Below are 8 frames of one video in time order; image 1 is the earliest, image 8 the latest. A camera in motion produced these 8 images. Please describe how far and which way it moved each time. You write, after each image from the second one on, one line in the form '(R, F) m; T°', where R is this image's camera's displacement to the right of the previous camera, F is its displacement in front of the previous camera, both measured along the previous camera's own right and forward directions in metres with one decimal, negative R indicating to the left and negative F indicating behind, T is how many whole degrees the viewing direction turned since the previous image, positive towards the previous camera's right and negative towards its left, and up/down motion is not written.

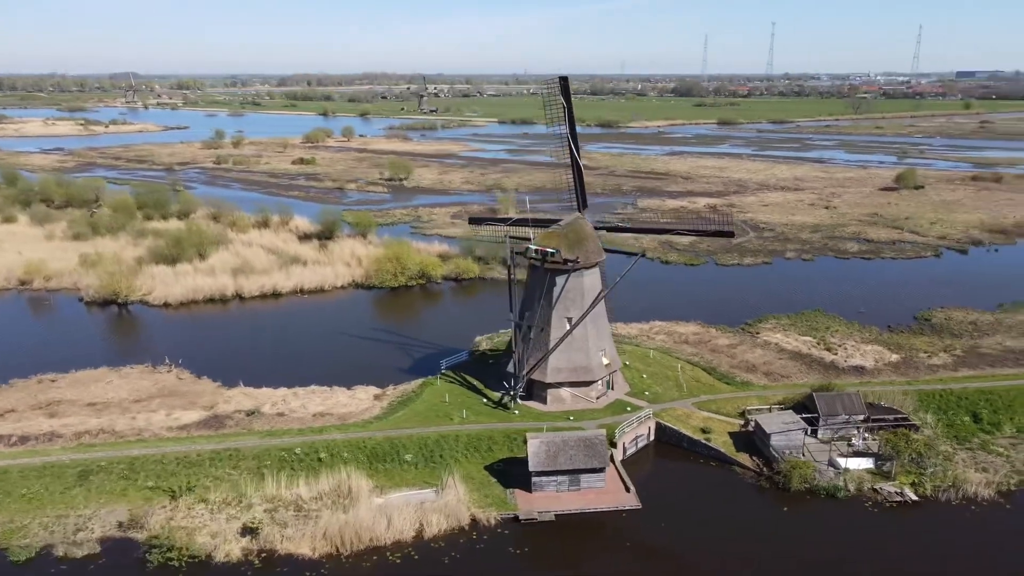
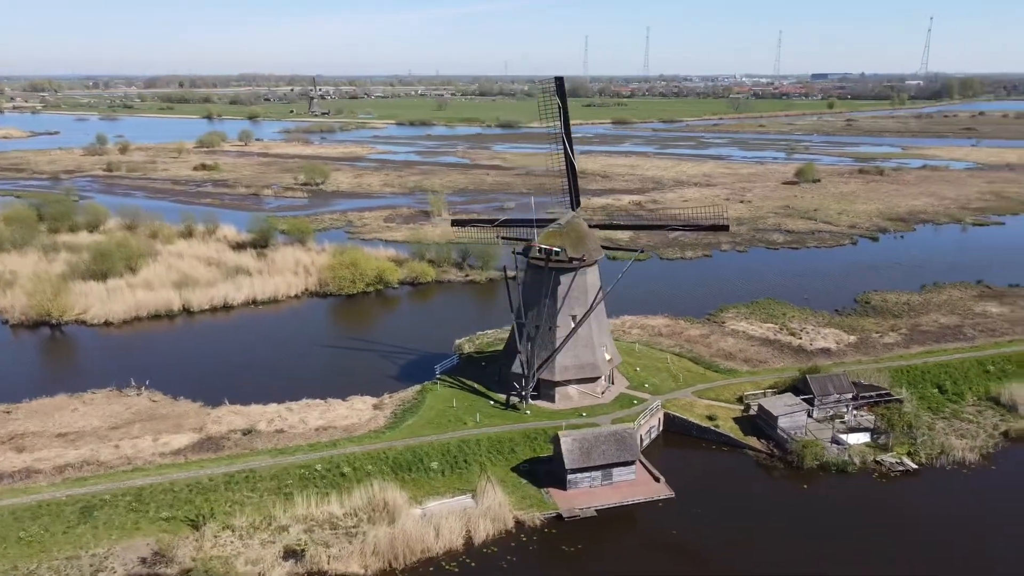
(-2.8, +0.2) m; +8°
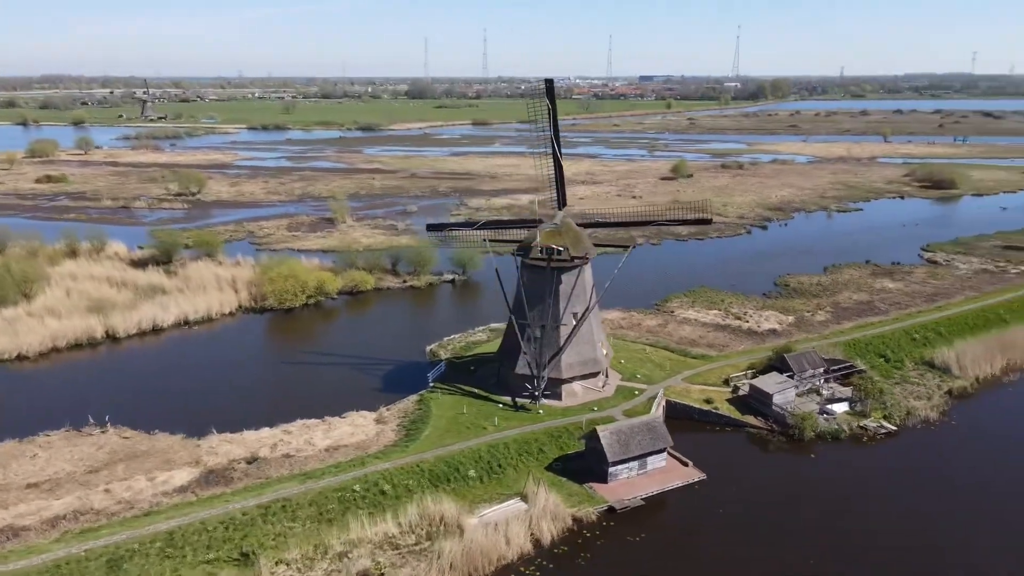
(-3.8, +0.3) m; +11°
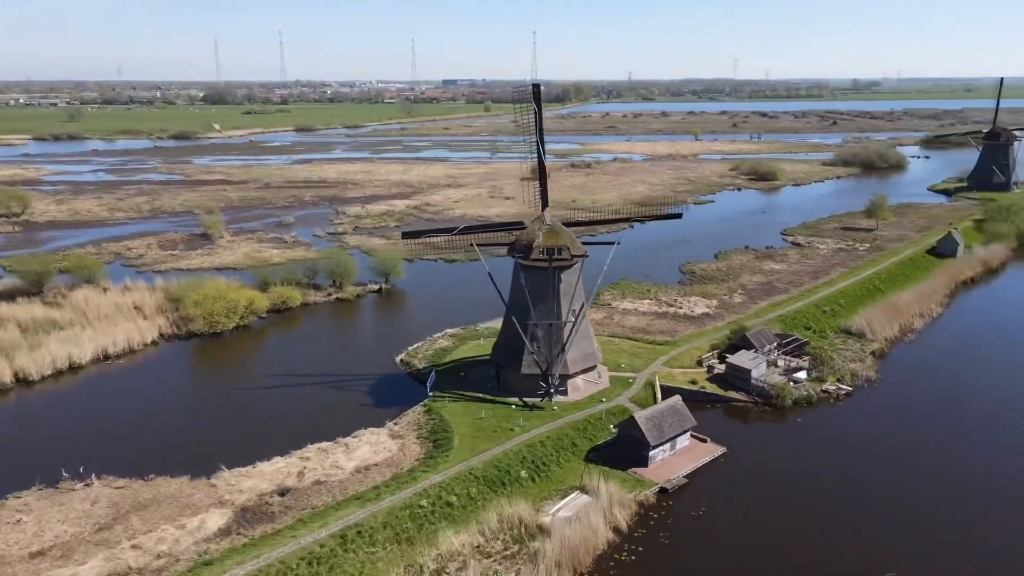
(-4.7, +0.3) m; +14°
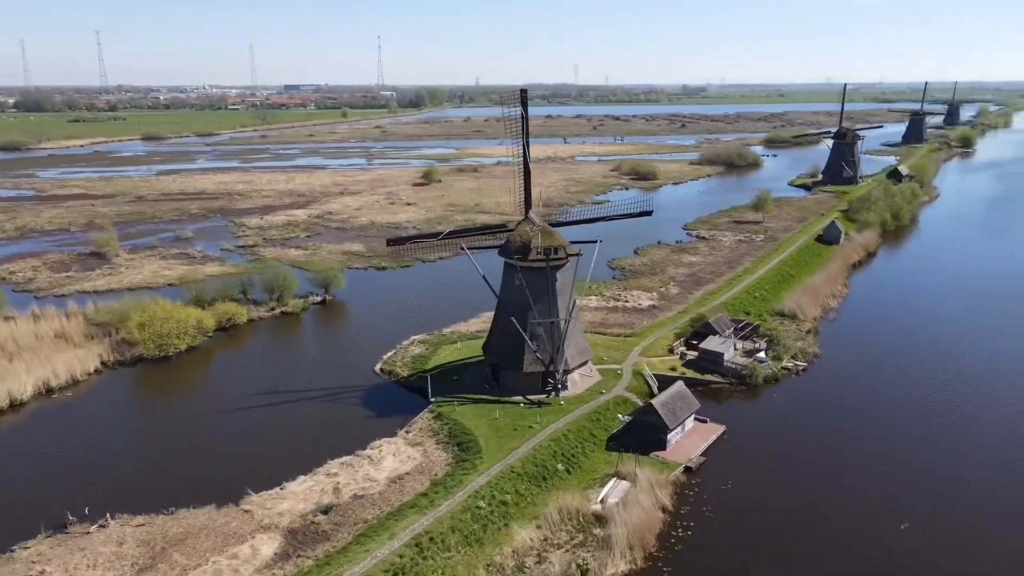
(-3.8, -0.1) m; +11°
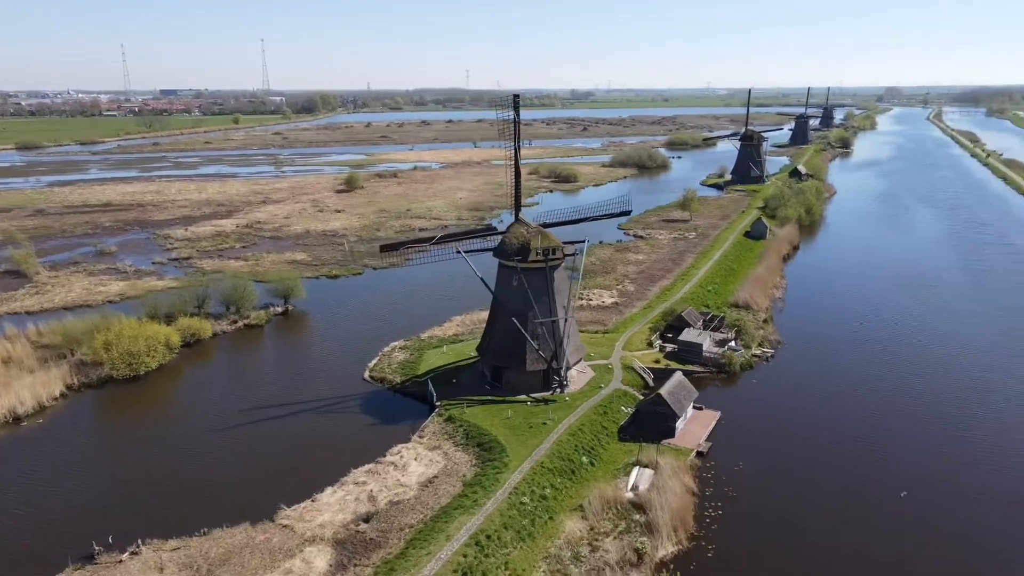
(-2.8, -0.2) m; +8°
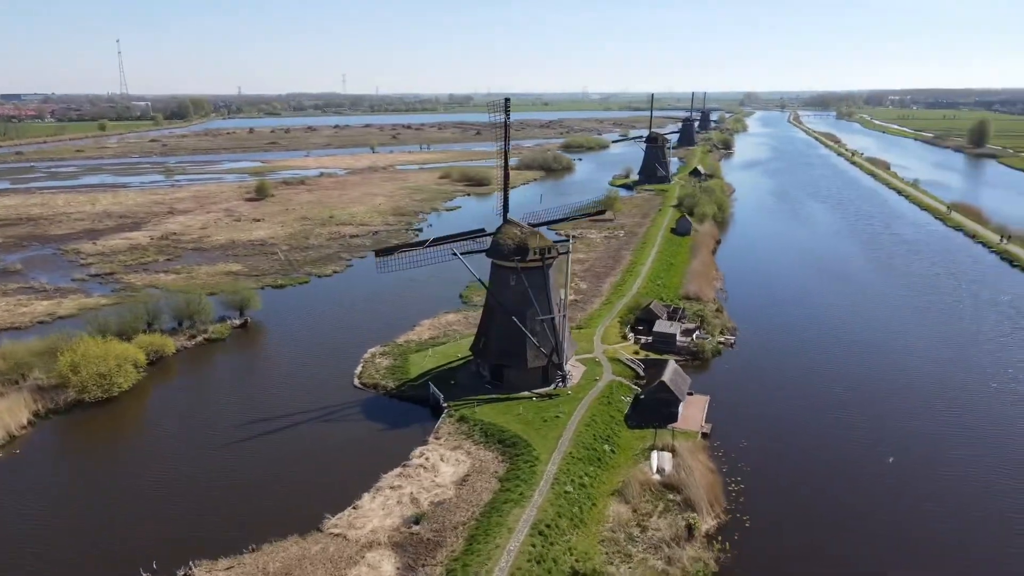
(-3.2, -0.2) m; +9°
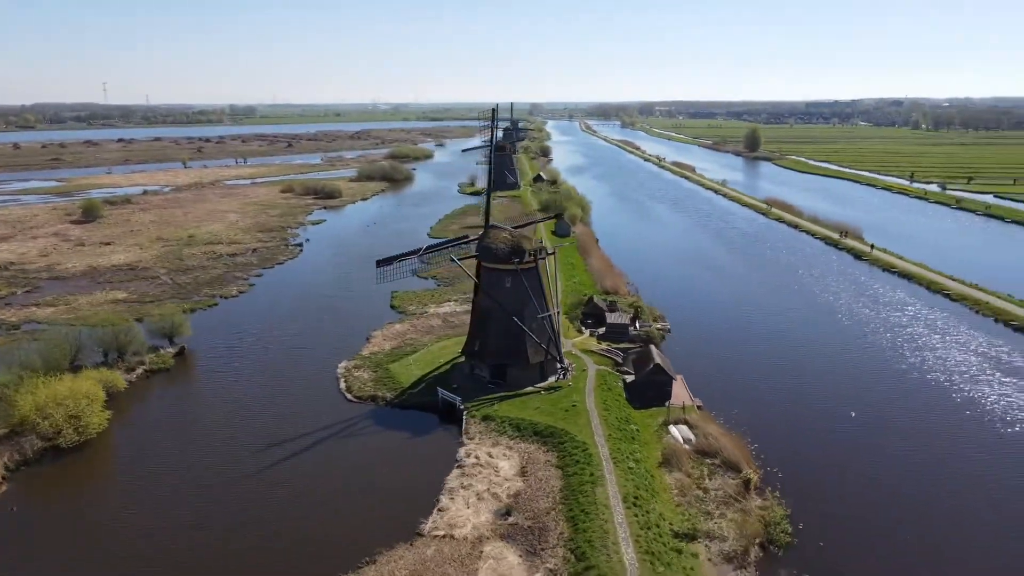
(-5.7, -0.2) m; +15°
